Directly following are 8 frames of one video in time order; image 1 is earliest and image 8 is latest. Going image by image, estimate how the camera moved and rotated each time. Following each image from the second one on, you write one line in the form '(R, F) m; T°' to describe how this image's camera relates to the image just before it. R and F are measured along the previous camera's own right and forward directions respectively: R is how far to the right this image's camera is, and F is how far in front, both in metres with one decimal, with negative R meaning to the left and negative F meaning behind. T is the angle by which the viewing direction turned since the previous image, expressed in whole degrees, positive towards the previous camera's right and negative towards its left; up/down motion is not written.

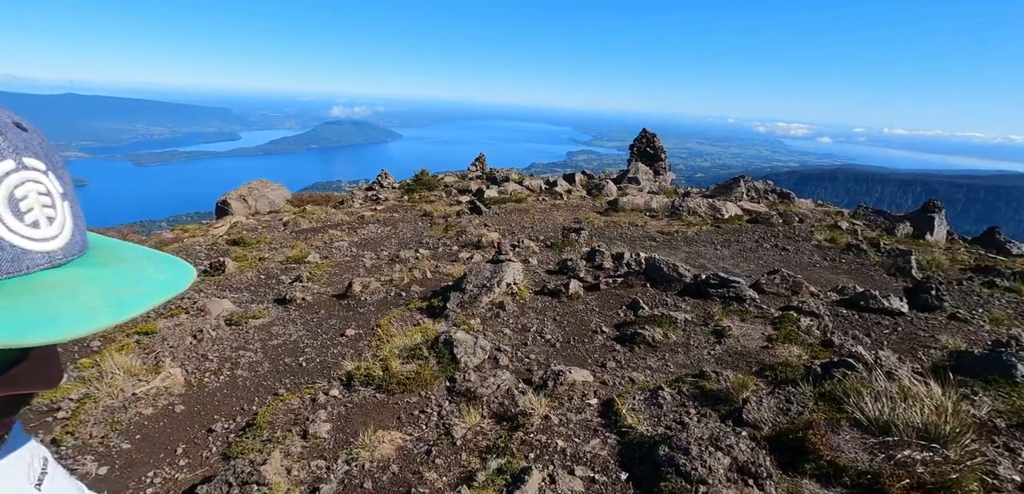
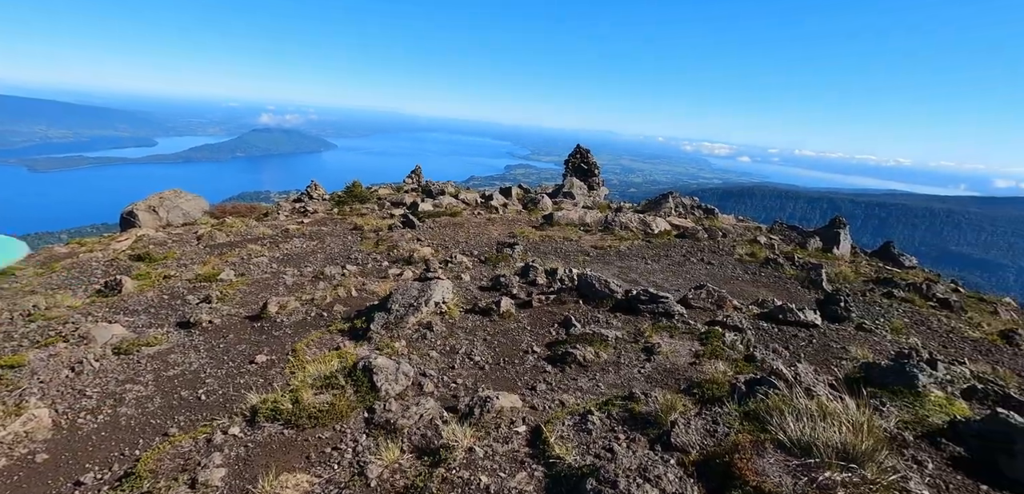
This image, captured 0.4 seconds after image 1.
(+0.2, +0.4) m; +7°
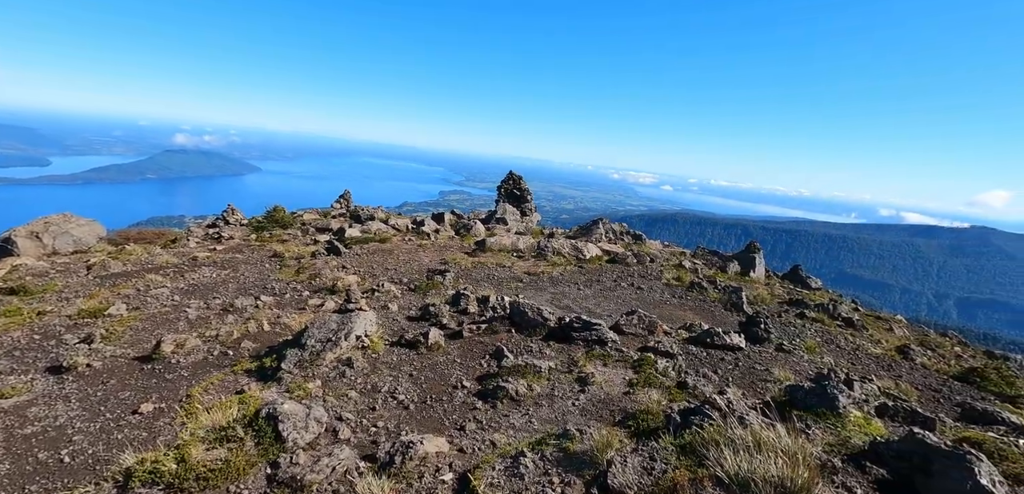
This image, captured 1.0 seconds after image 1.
(+0.1, +0.5) m; +7°
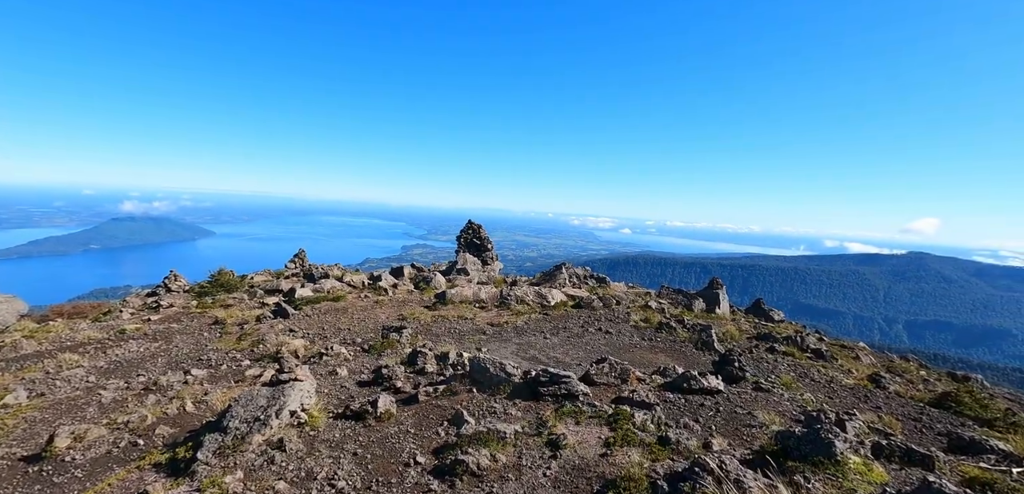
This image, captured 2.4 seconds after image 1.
(+0.2, +1.0) m; +4°
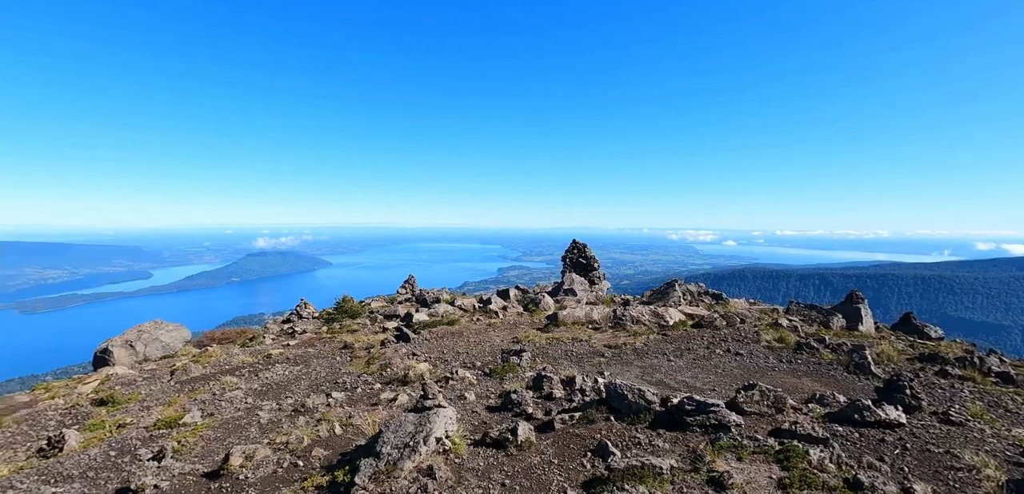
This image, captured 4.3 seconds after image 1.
(-0.8, +0.3) m; -11°
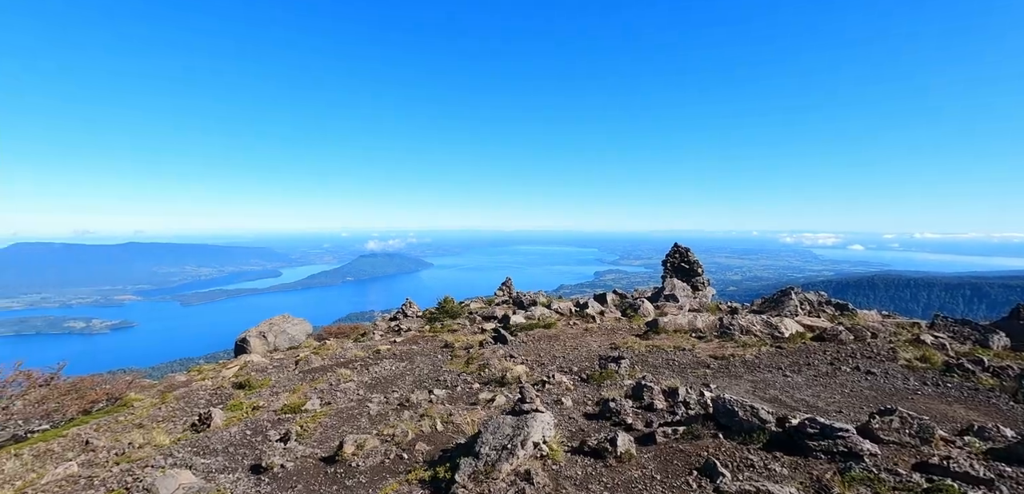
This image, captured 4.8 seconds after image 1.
(-0.1, +0.1) m; -11°
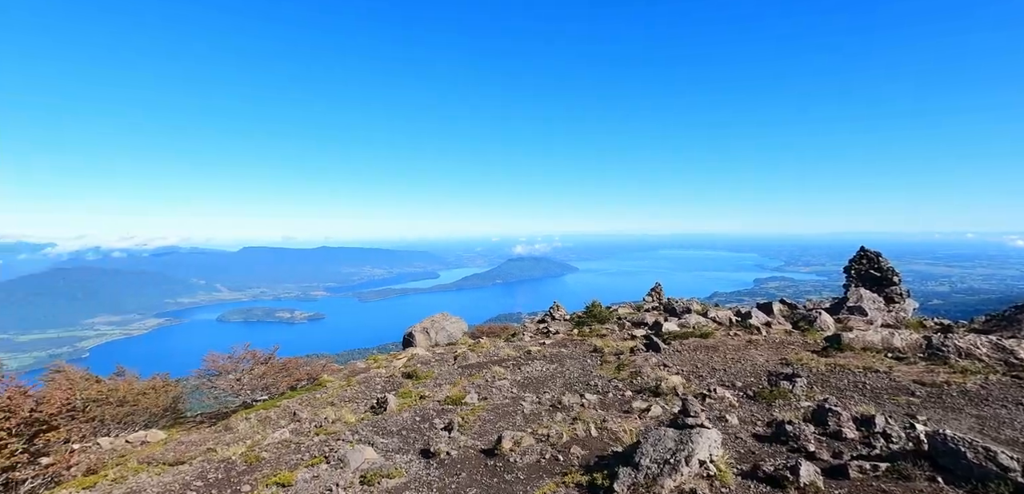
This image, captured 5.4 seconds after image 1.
(-0.2, +0.1) m; -16°
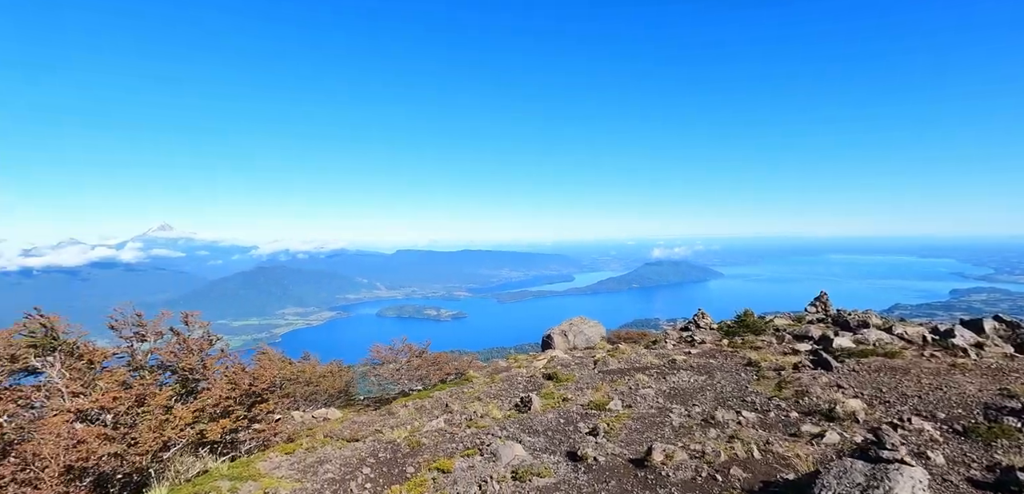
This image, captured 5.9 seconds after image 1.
(-0.3, +0.1) m; -15°
